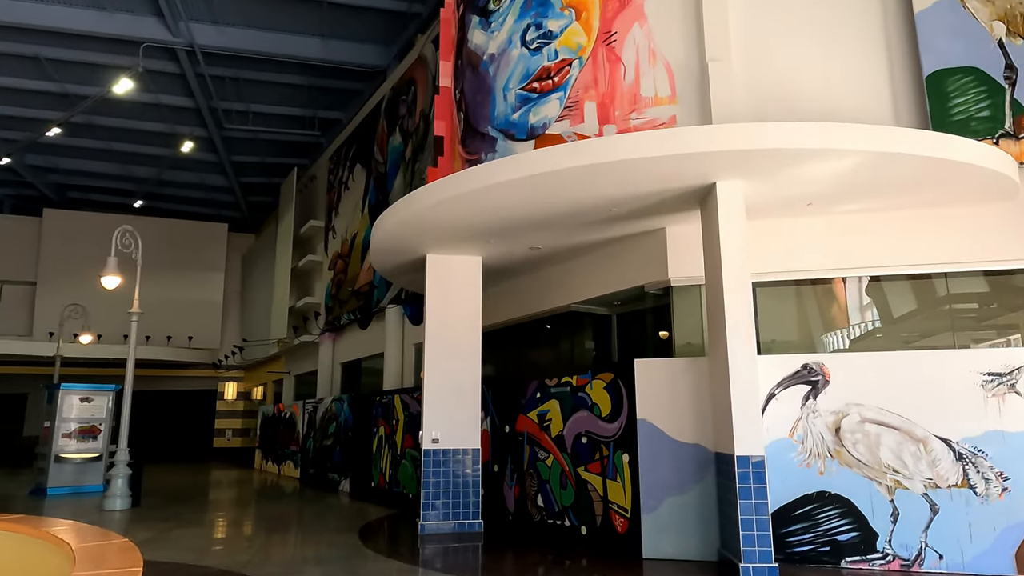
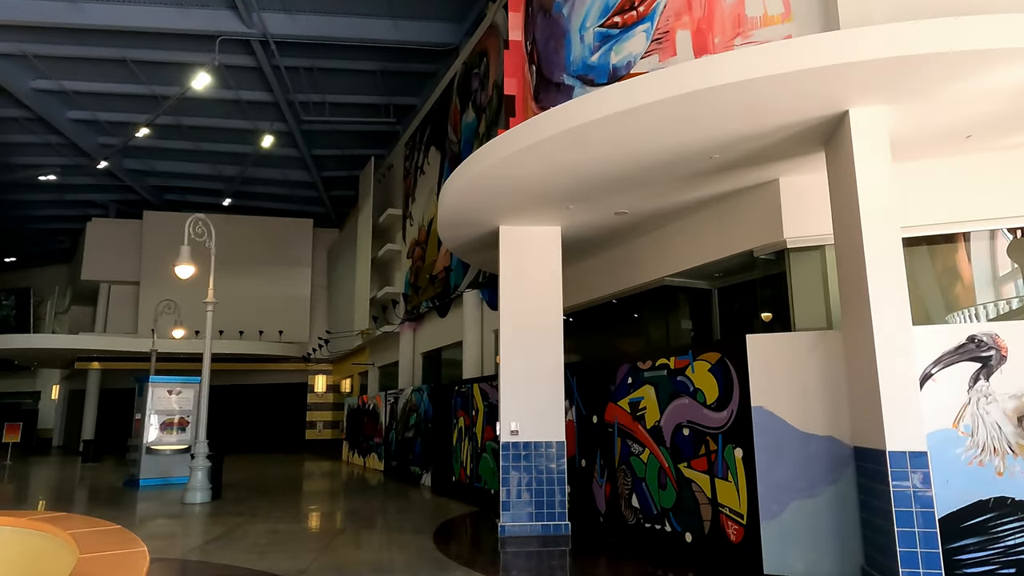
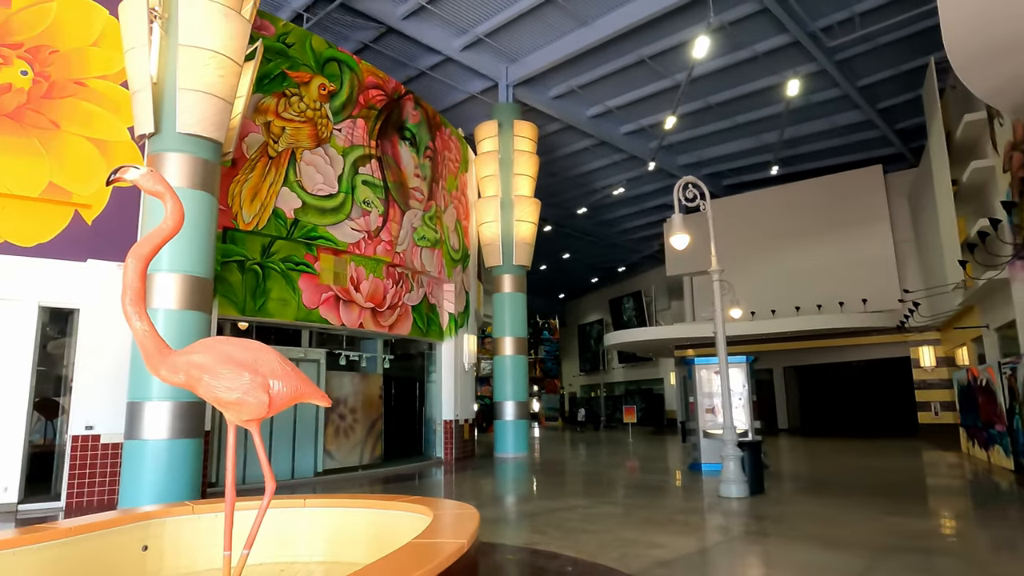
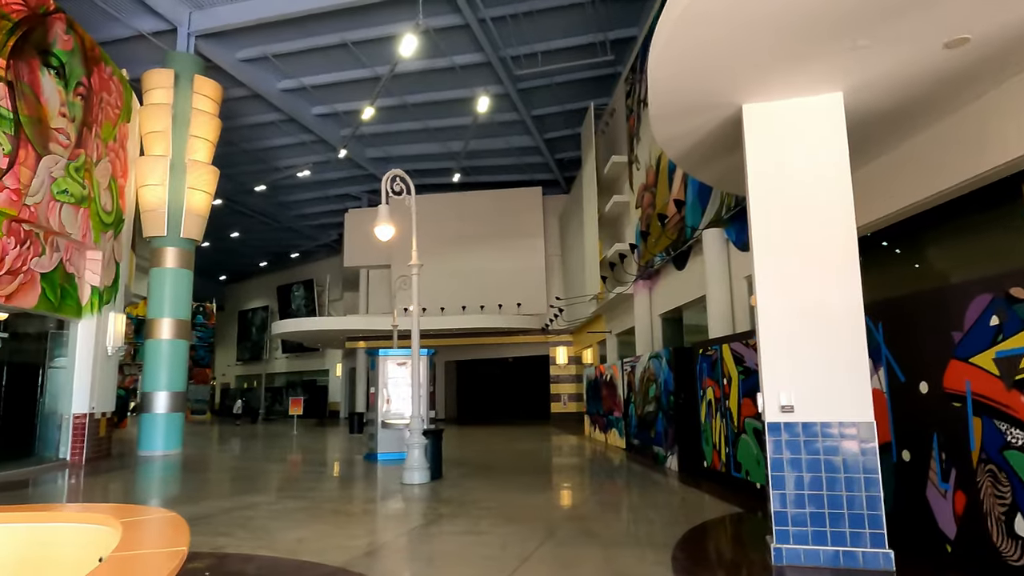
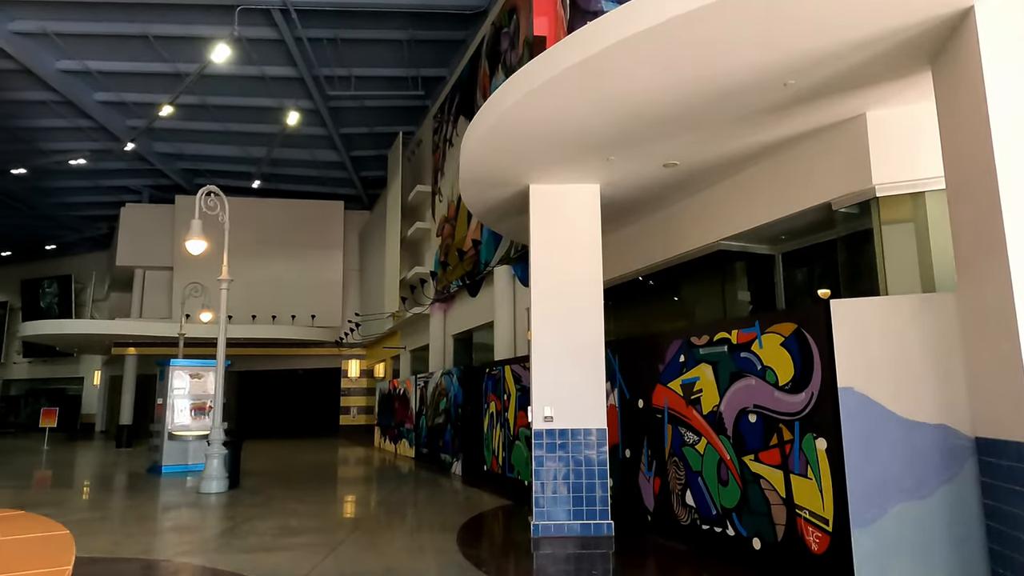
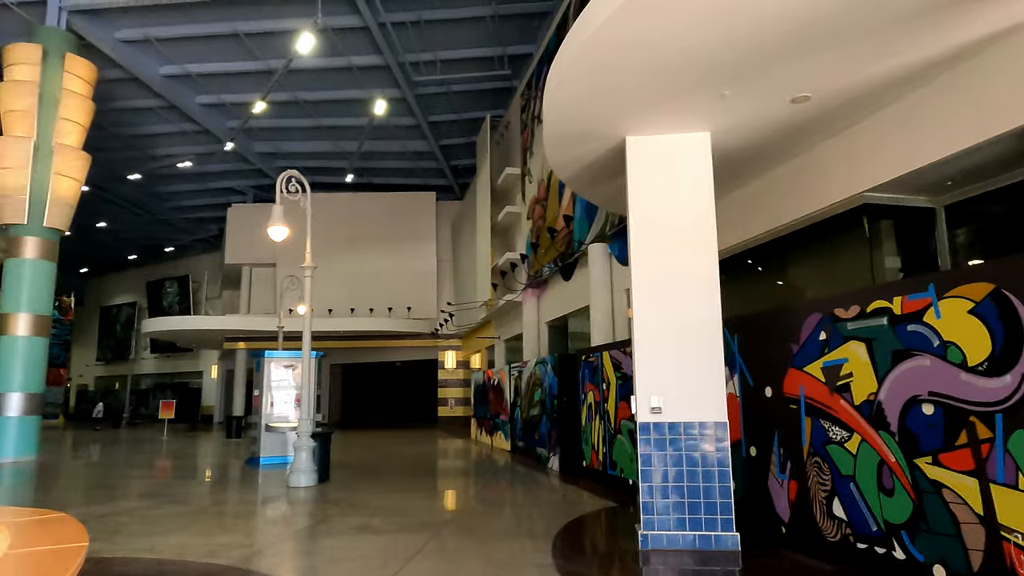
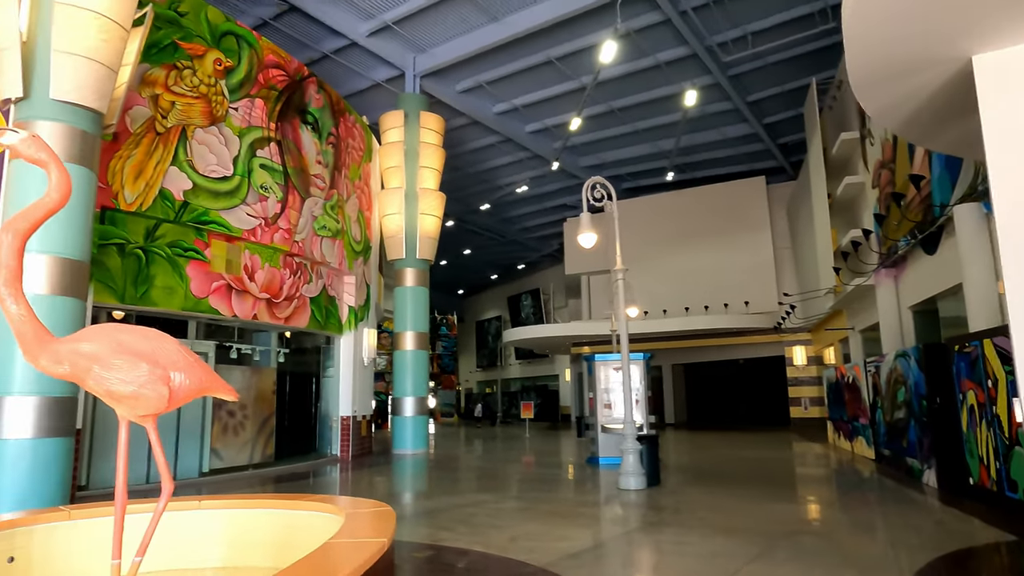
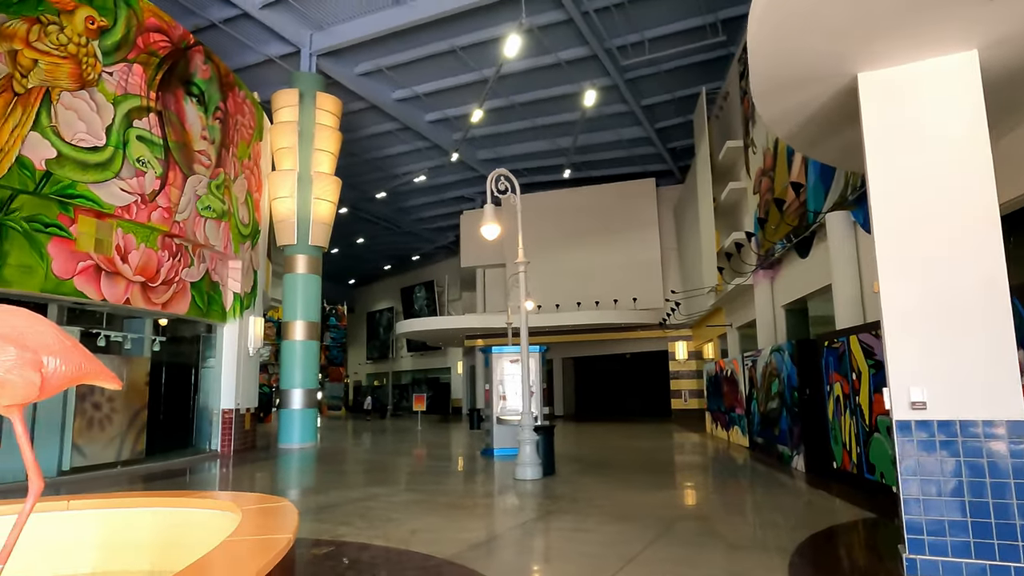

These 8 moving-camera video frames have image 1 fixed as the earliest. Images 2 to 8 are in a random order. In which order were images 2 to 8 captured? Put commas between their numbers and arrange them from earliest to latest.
2, 5, 6, 4, 8, 7, 3
